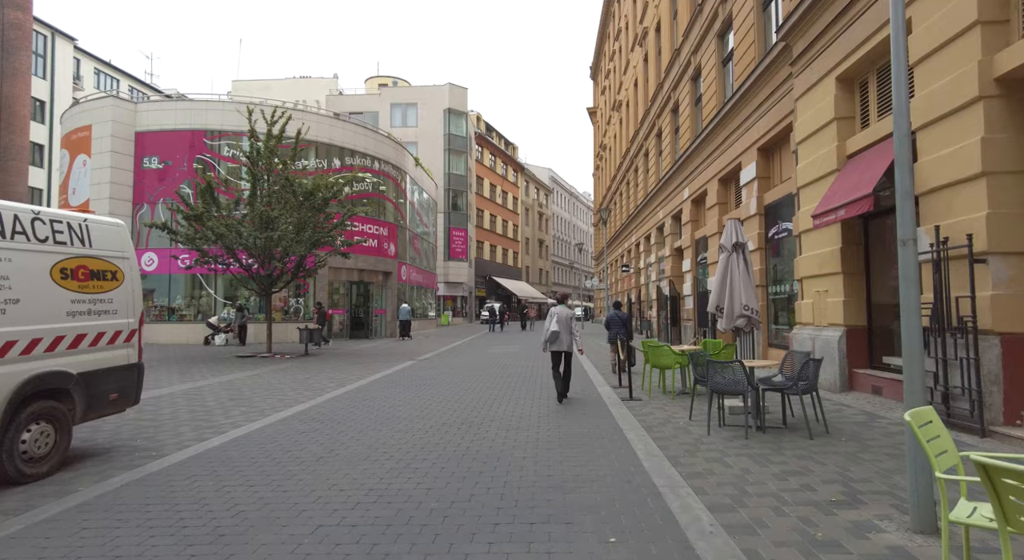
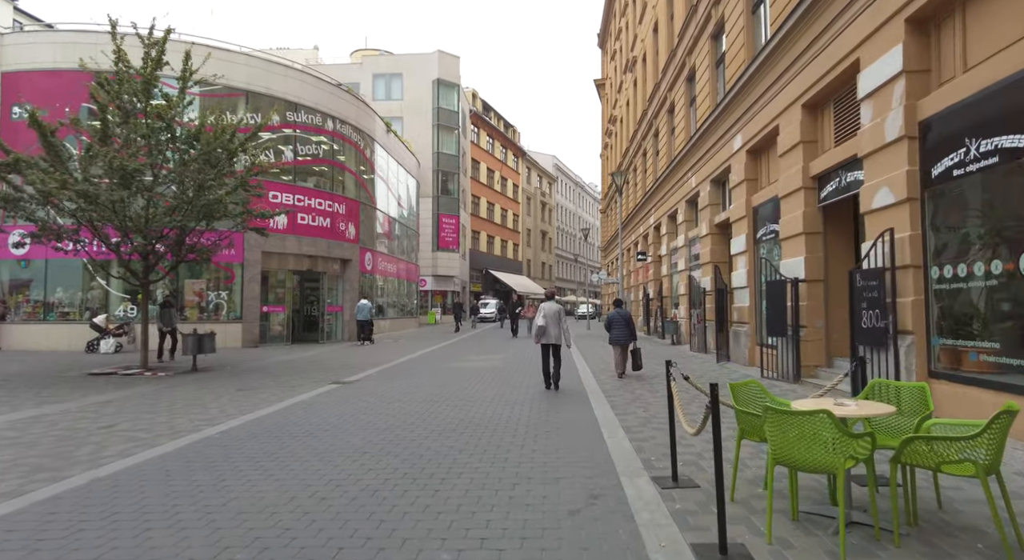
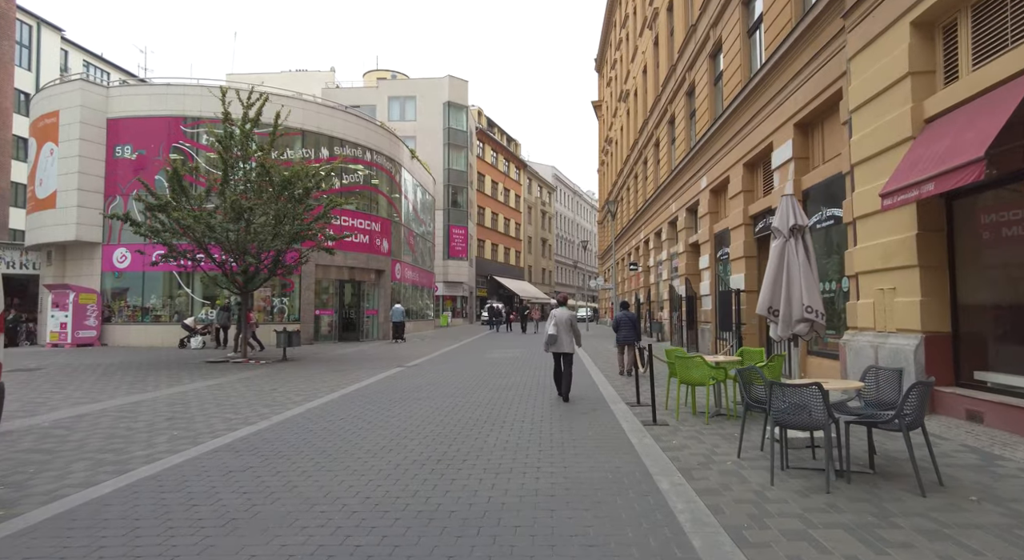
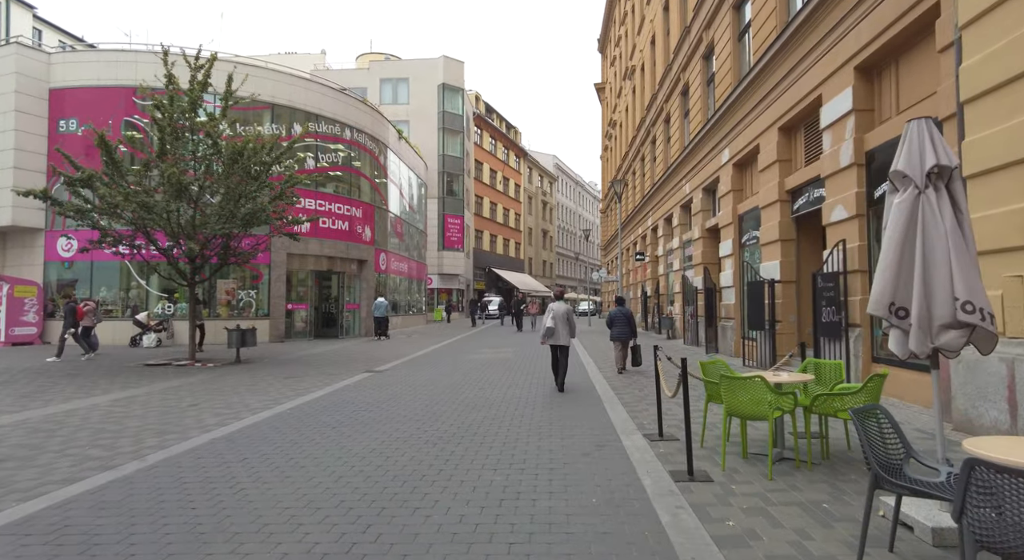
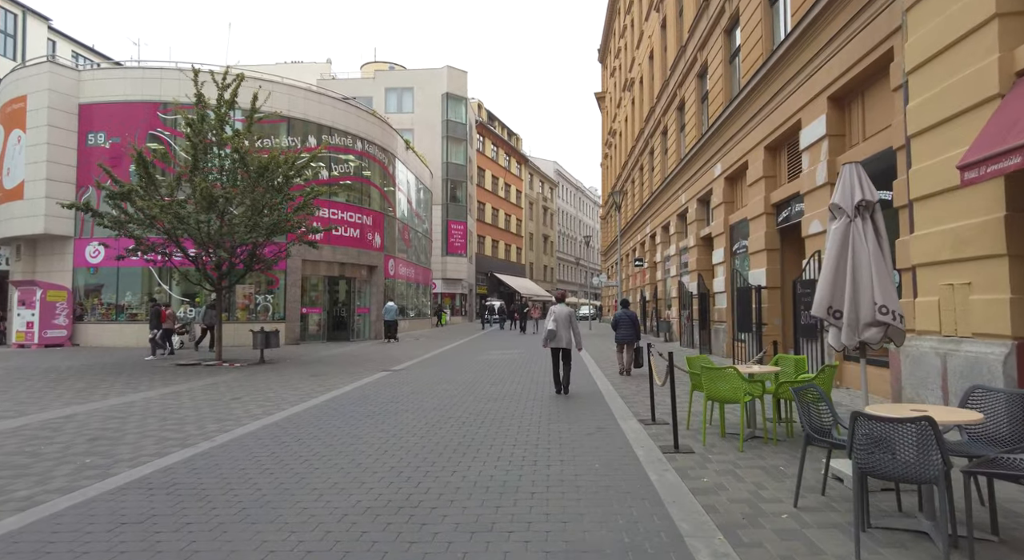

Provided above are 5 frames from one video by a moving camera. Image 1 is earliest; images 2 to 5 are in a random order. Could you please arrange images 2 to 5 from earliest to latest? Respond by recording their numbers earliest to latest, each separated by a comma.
3, 5, 4, 2
